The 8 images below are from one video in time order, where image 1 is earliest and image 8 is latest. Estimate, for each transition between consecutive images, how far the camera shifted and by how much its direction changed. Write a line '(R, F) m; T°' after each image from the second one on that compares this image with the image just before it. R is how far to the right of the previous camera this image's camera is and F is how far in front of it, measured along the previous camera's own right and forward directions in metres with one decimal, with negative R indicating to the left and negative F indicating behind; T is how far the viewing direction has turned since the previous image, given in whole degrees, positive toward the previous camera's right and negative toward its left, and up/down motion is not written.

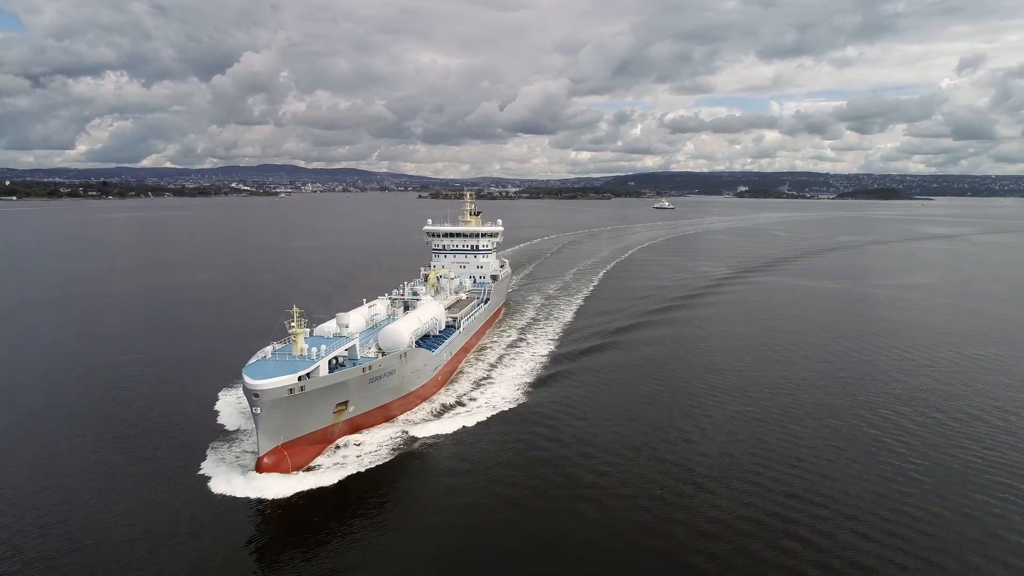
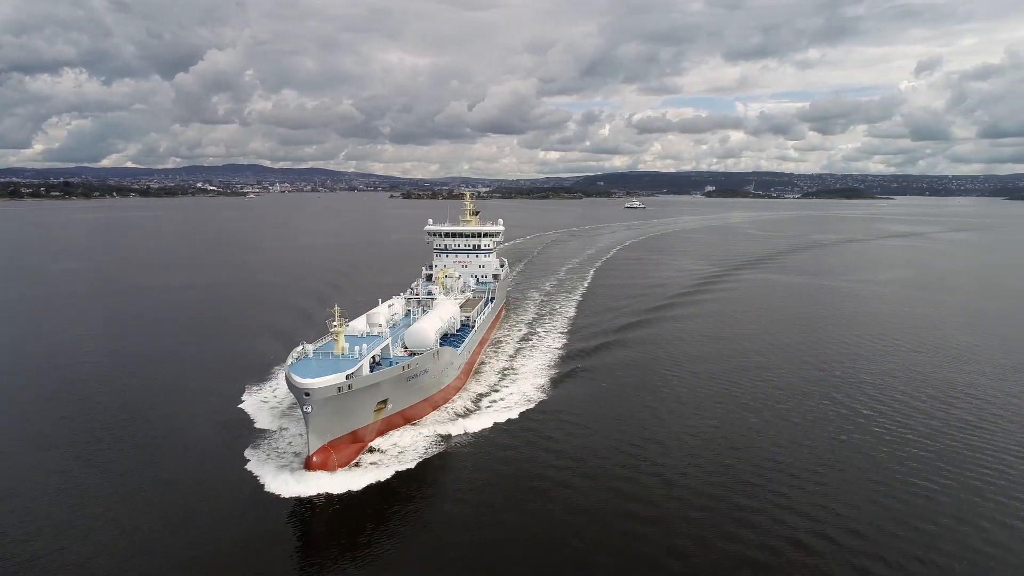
(-1.5, -0.4) m; +2°
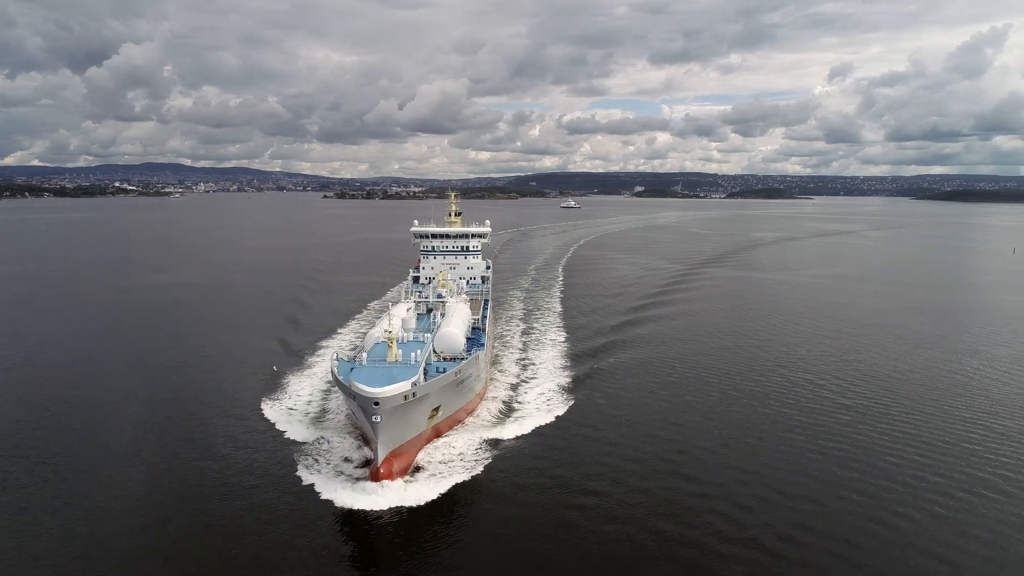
(-2.7, +0.1) m; +5°
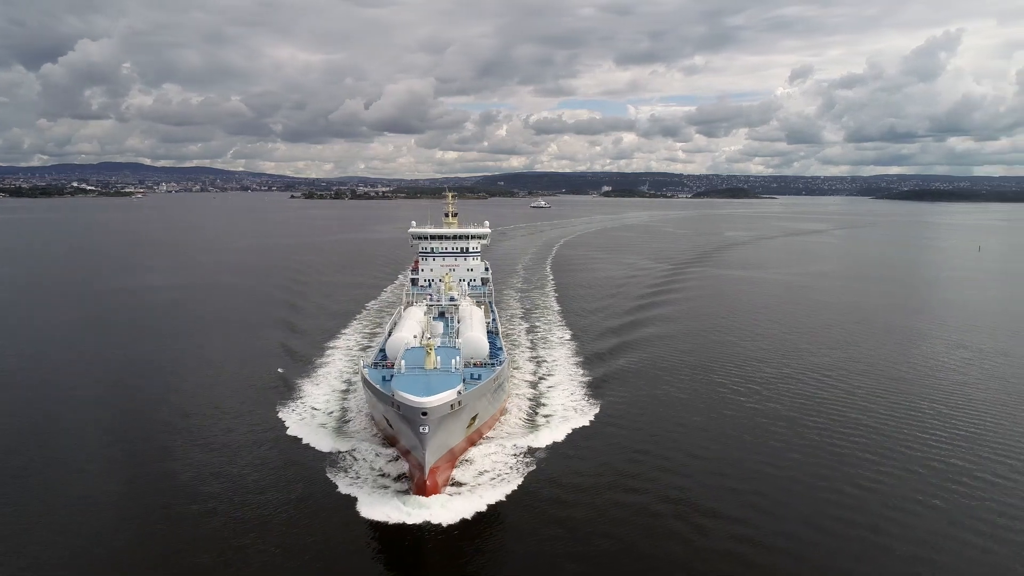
(-1.5, +0.3) m; +3°
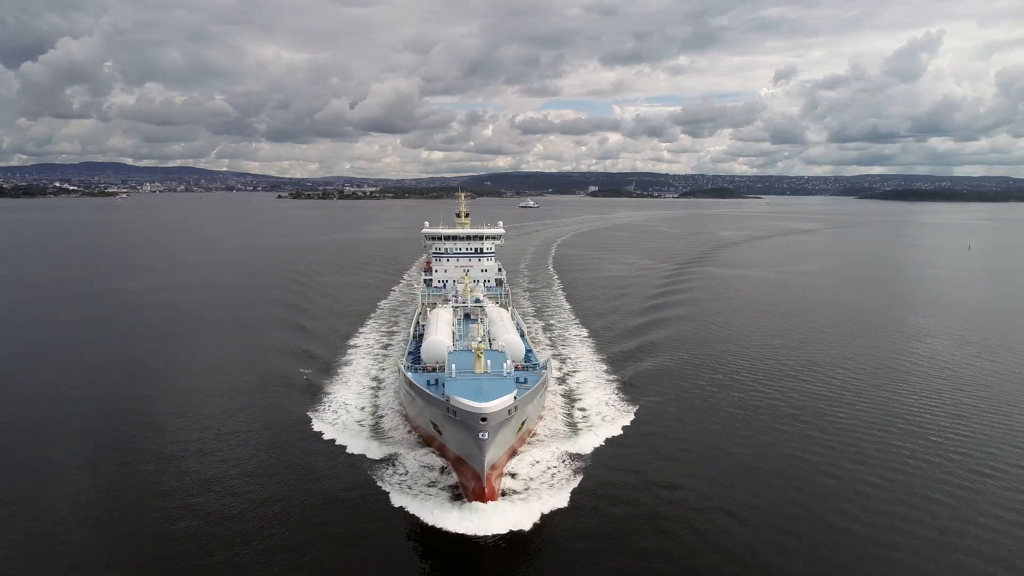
(-1.3, +0.2) m; +1°
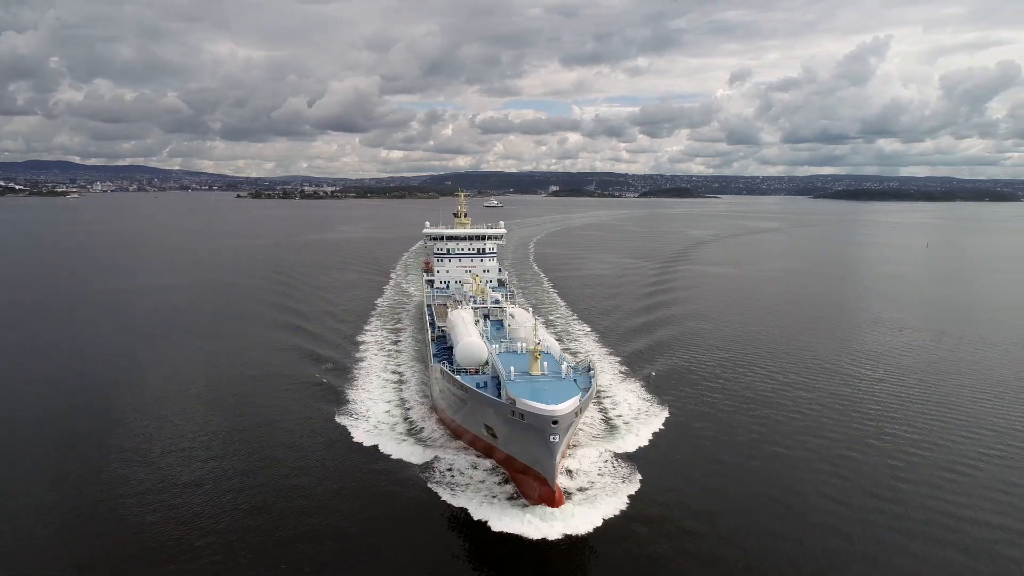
(-1.8, 0.0) m; +3°
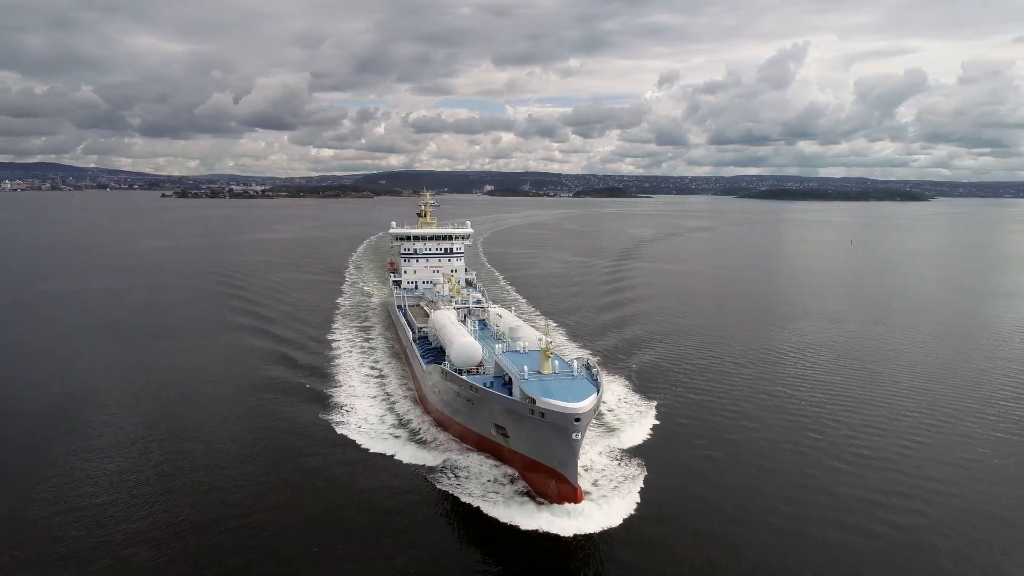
(-1.4, -0.1) m; +5°
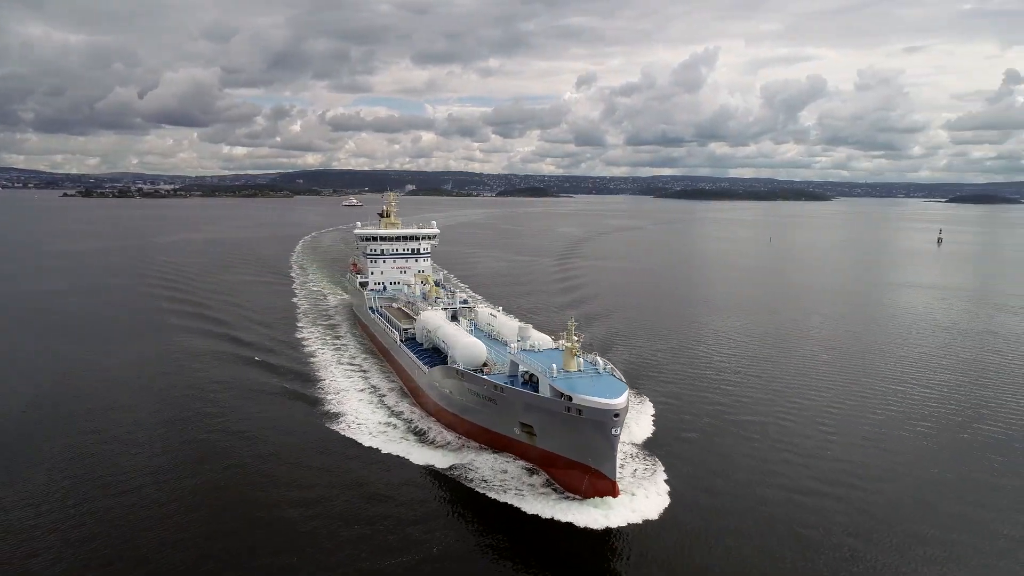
(-1.9, -0.1) m; +6°
